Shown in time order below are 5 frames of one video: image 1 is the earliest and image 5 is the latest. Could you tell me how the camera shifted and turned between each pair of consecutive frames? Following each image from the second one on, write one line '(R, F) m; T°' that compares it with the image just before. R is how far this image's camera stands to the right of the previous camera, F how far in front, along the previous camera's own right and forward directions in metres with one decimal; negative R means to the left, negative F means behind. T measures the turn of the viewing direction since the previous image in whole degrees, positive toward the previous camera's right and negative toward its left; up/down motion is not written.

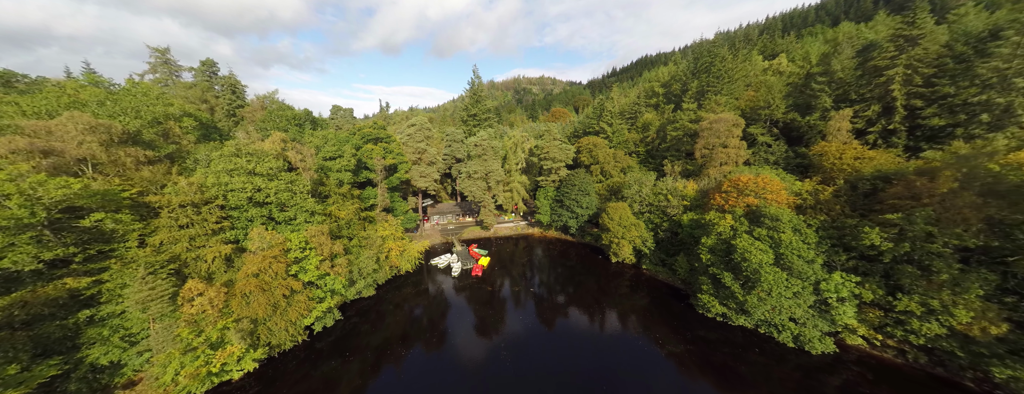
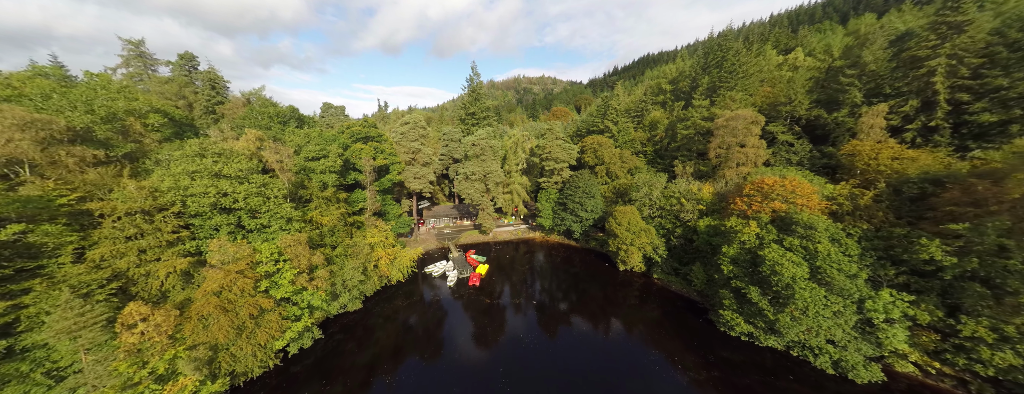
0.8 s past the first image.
(0.0, +3.2) m; 0°
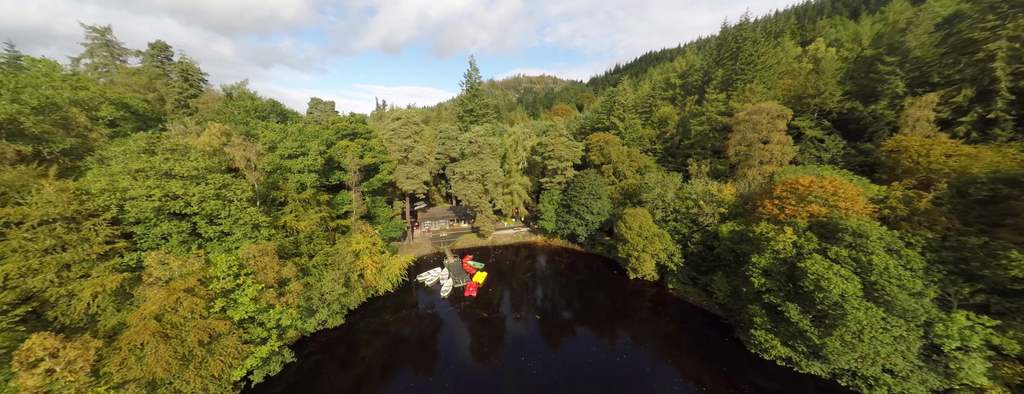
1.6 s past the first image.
(0.0, +3.6) m; 0°
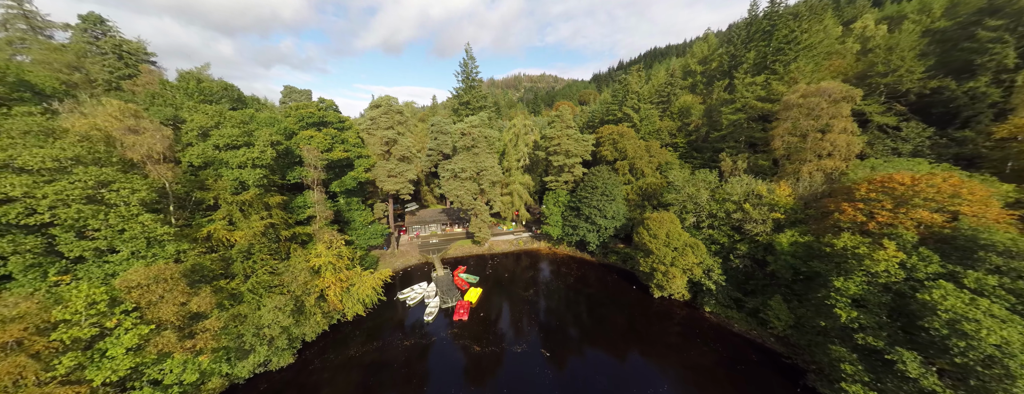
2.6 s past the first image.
(+0.1, +6.6) m; 0°
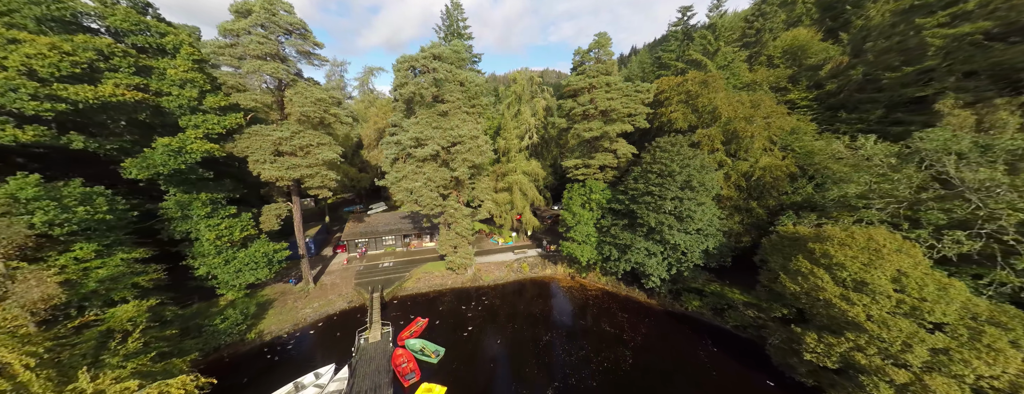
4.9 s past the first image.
(+0.3, +18.4) m; -1°
